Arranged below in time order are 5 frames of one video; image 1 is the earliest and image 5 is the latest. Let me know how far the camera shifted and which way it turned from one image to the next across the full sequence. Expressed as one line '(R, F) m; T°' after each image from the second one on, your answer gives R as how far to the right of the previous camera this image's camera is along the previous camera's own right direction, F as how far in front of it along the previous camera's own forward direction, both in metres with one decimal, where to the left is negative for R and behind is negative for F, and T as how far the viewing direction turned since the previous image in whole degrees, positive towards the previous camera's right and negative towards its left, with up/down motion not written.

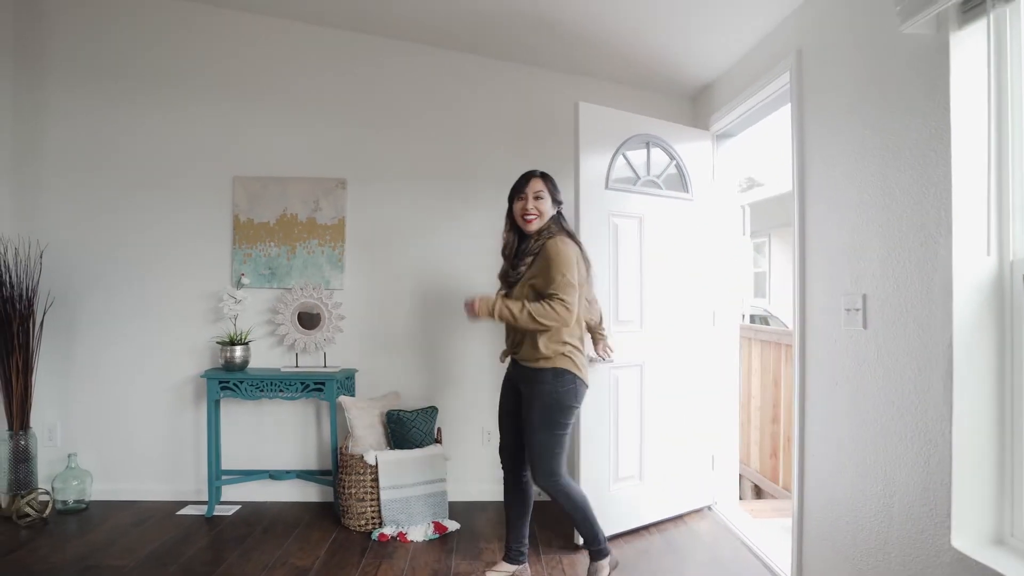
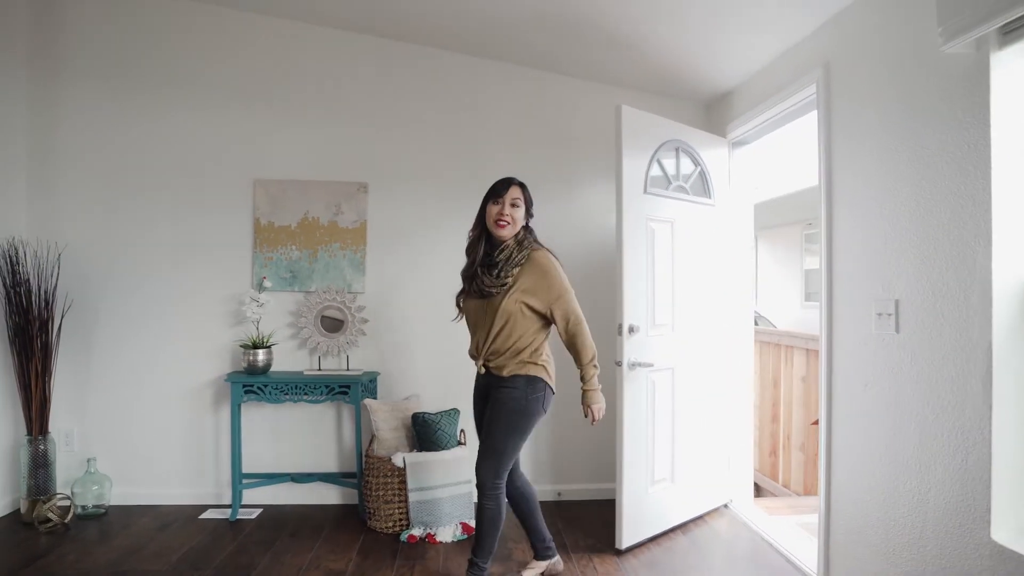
(-0.2, 0.0) m; +2°
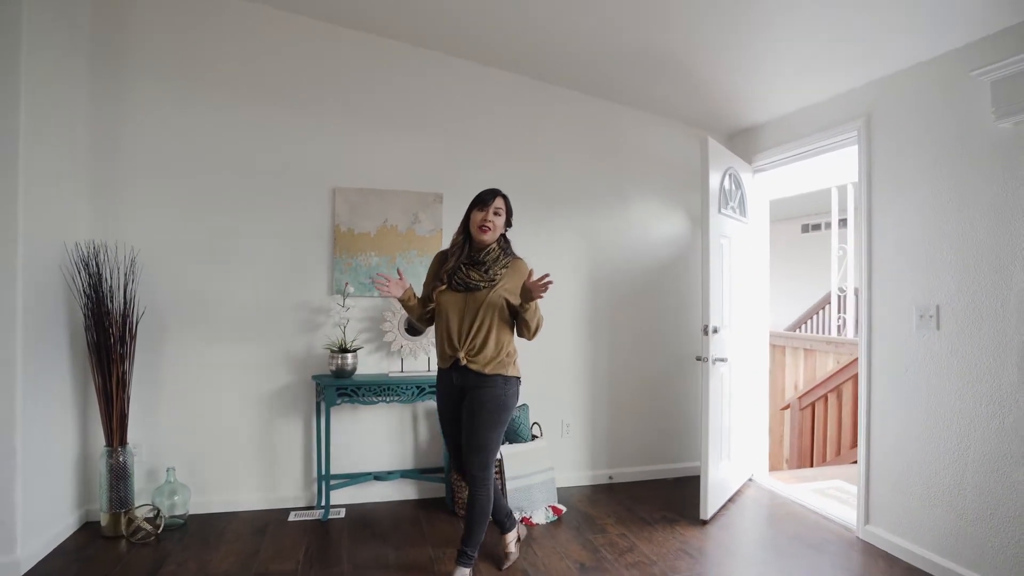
(-0.9, -0.2) m; +10°
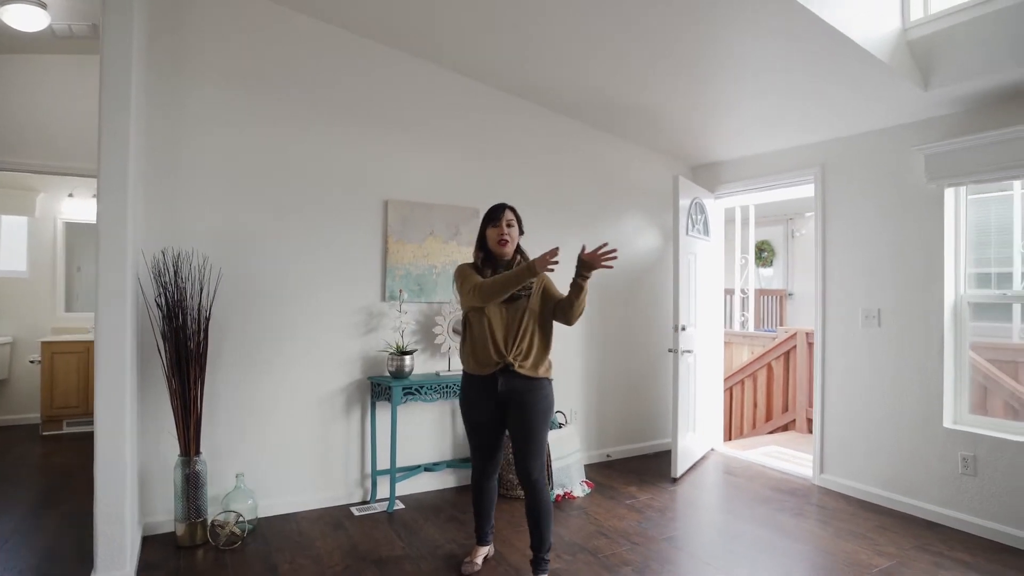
(-1.0, -0.2) m; +14°
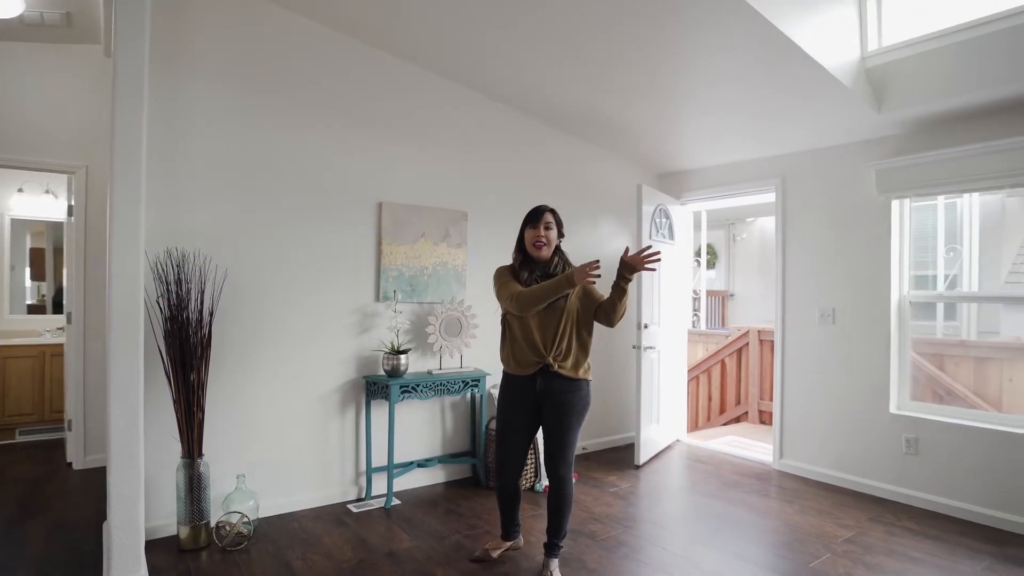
(-0.3, -0.1) m; +6°
